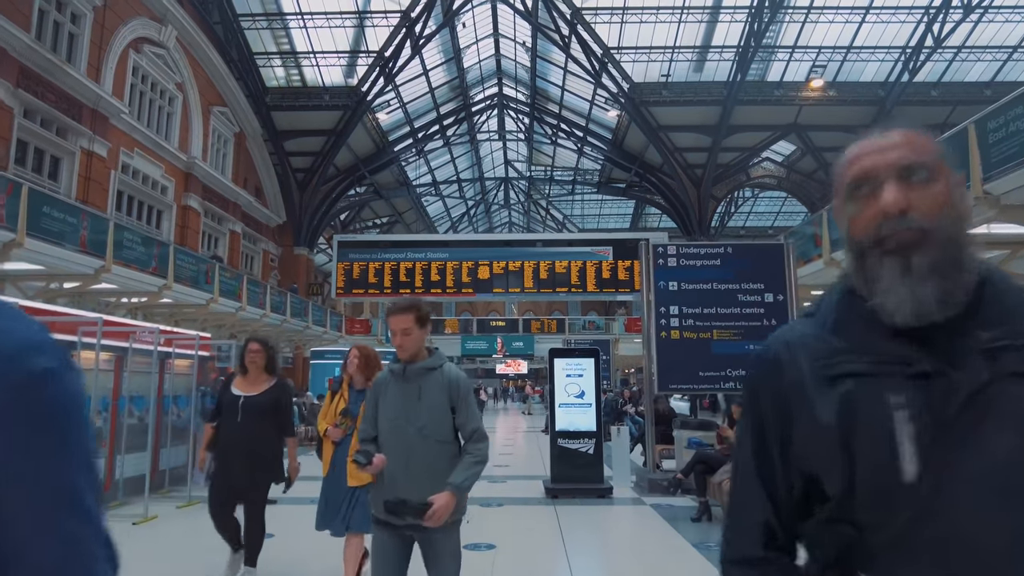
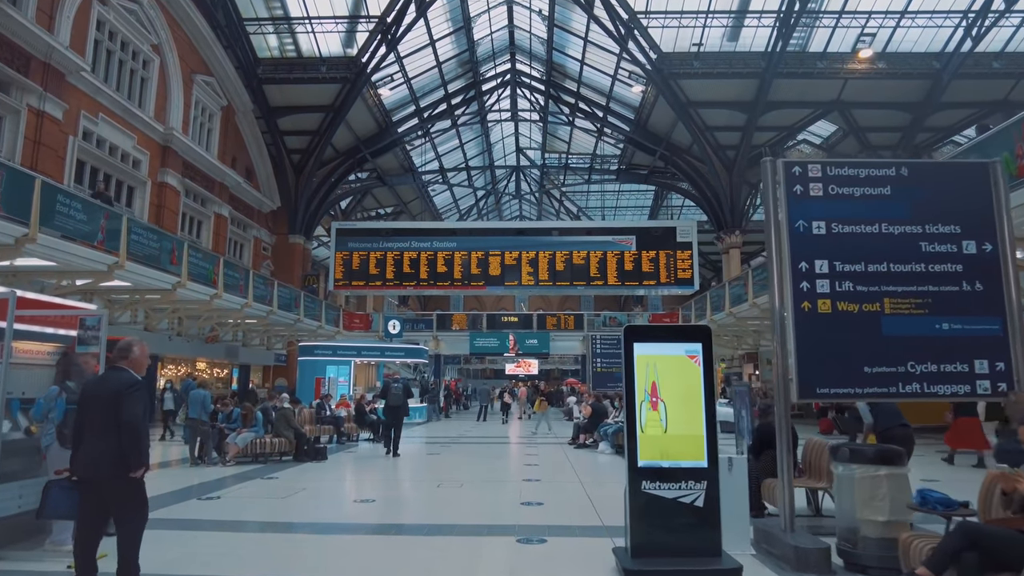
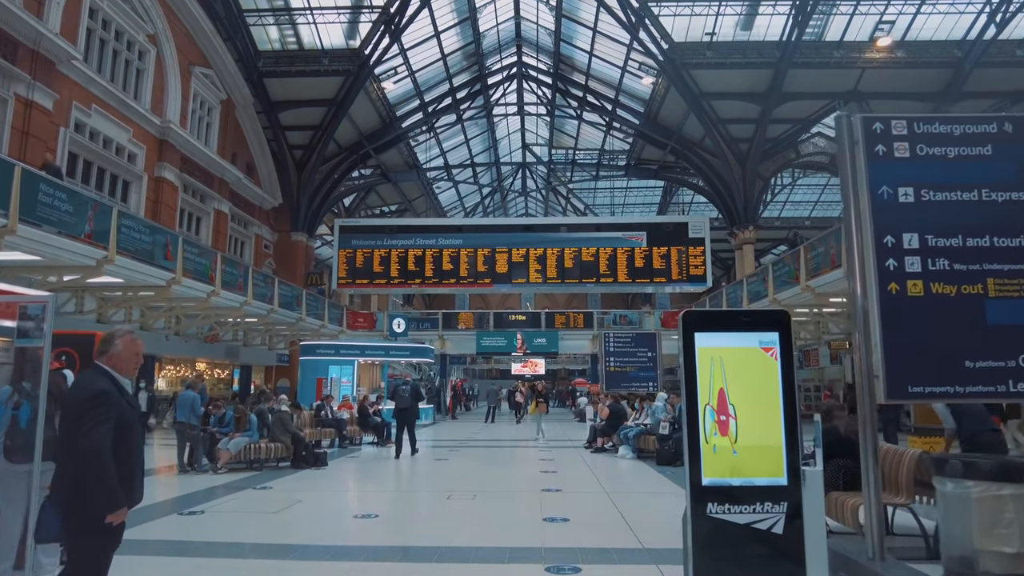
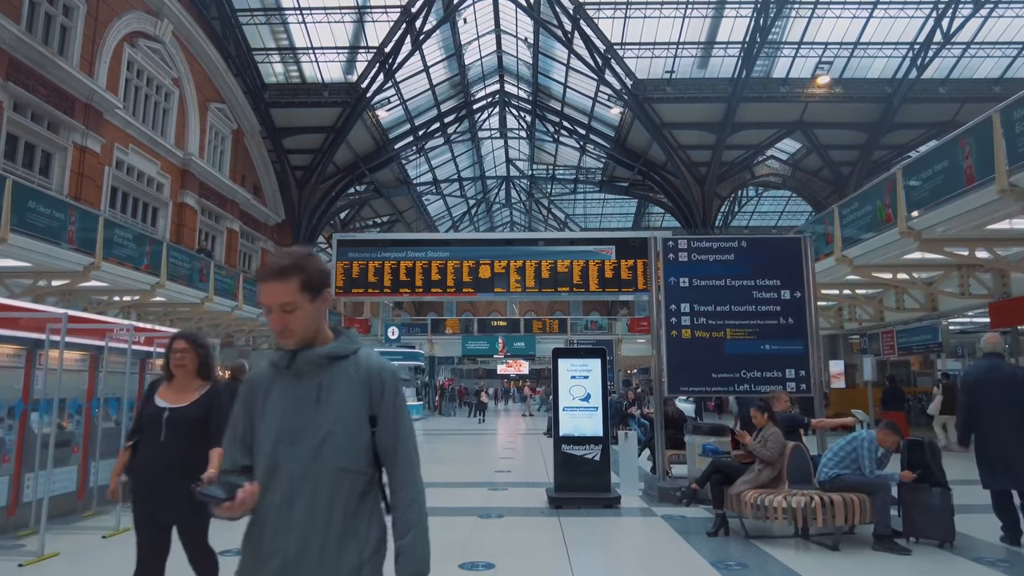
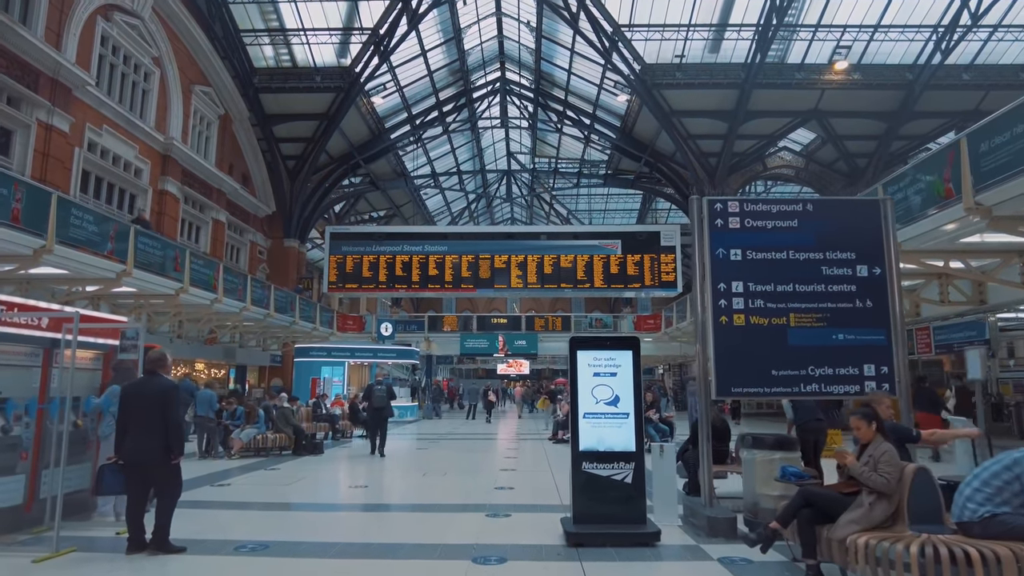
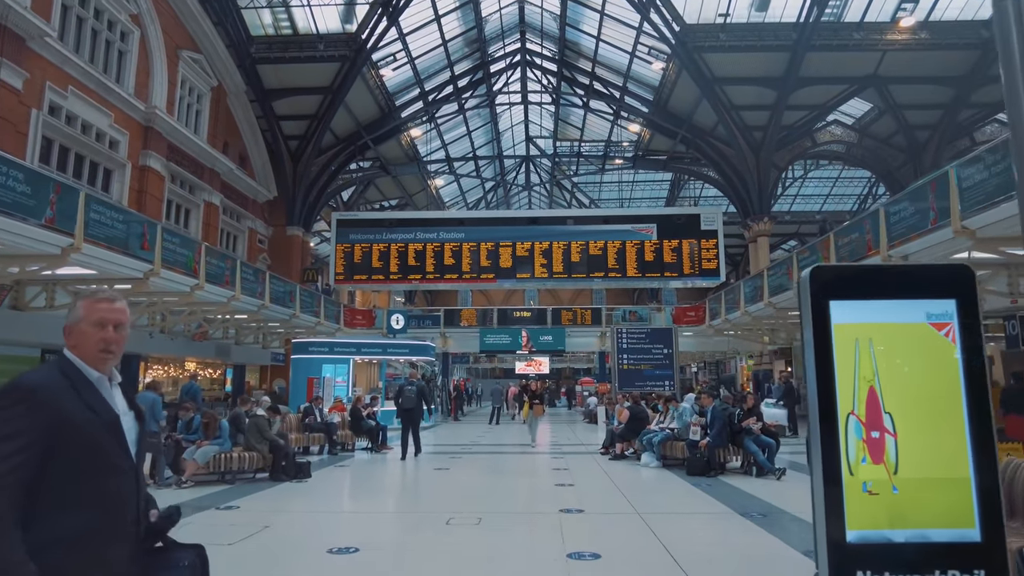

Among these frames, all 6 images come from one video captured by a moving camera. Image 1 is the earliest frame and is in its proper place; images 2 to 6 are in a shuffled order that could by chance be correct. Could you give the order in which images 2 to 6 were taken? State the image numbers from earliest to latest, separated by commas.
4, 5, 2, 3, 6
